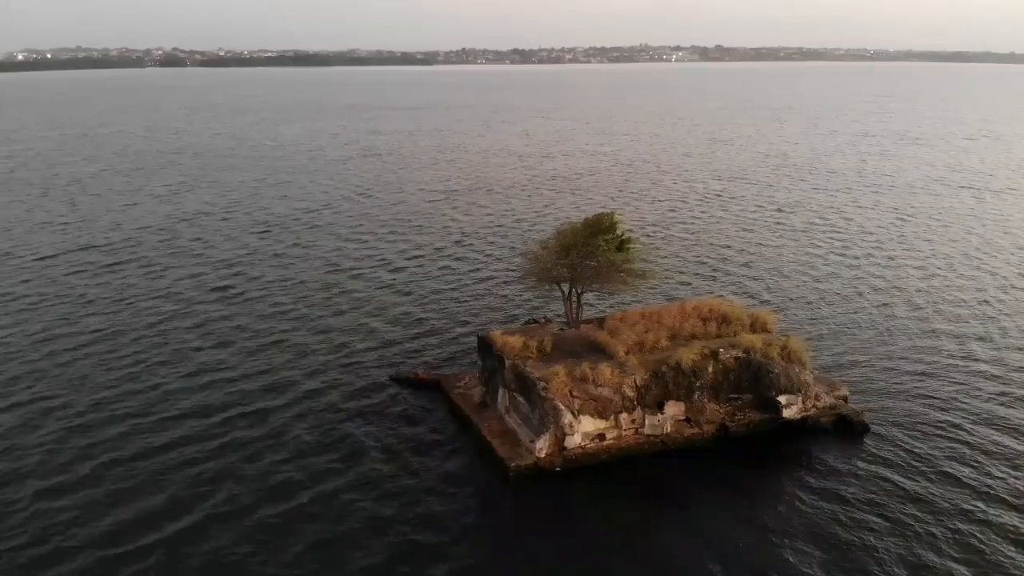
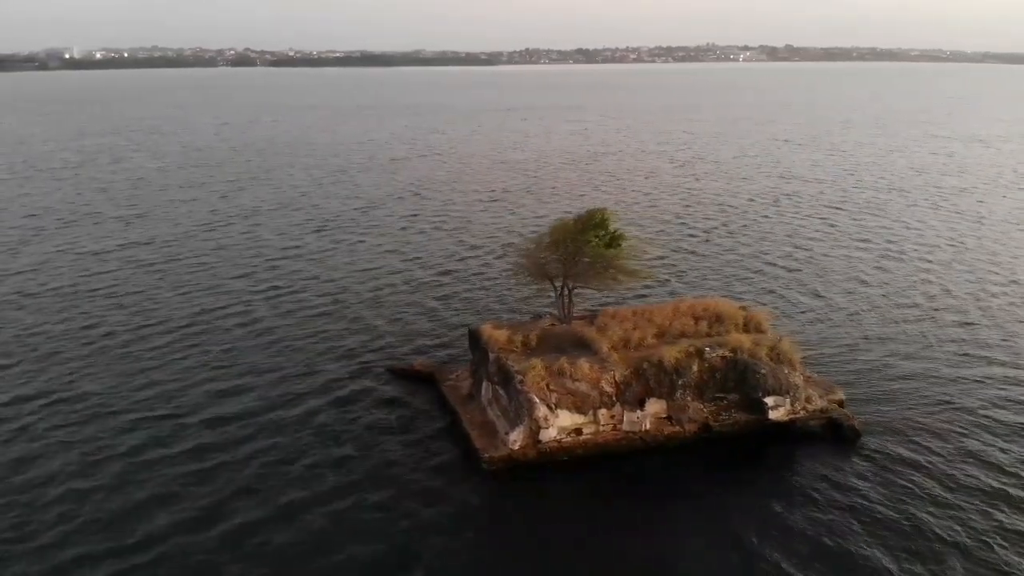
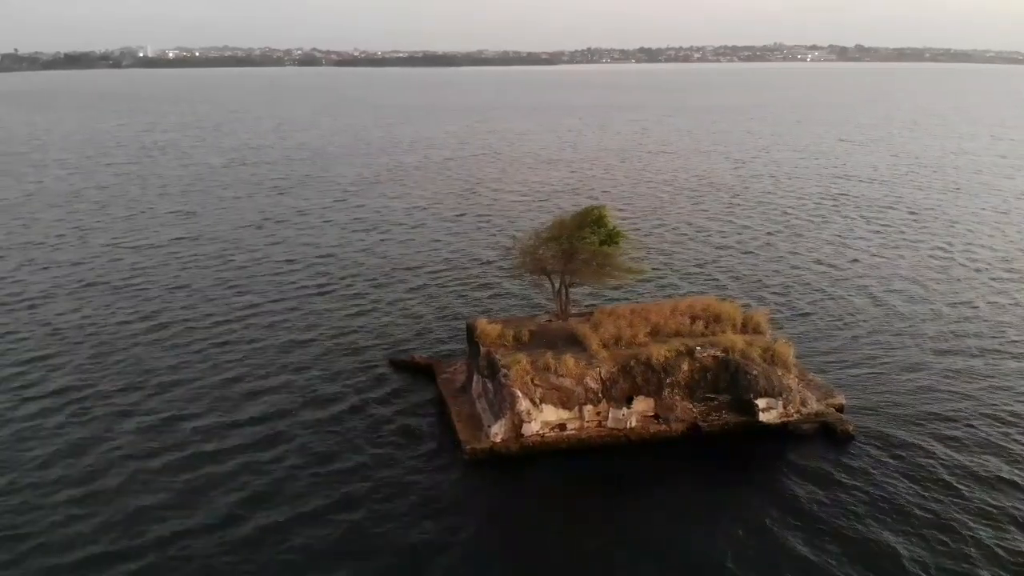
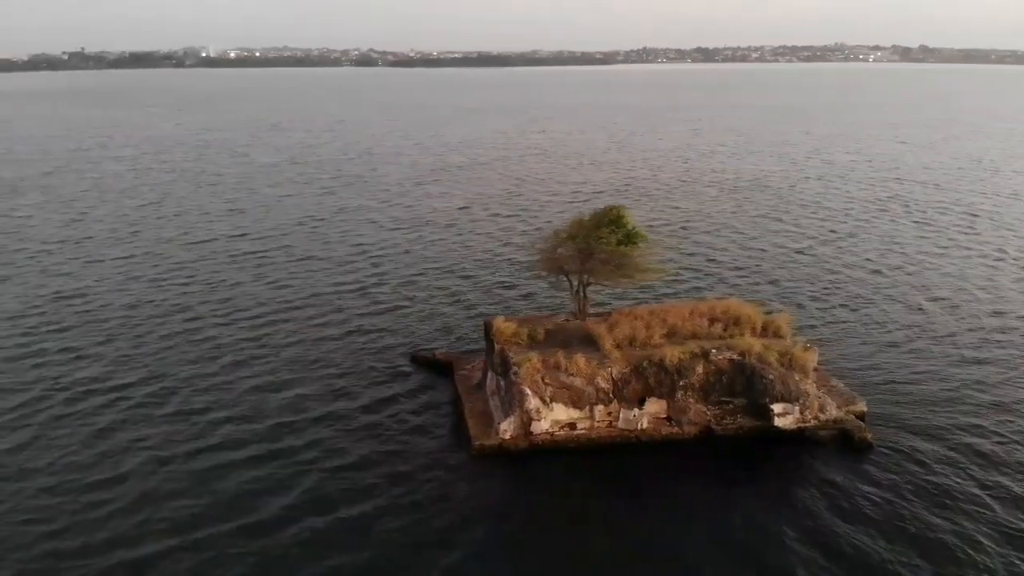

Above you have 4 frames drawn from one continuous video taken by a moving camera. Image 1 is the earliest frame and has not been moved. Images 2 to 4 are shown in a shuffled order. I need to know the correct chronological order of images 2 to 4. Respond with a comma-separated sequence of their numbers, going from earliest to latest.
2, 3, 4
